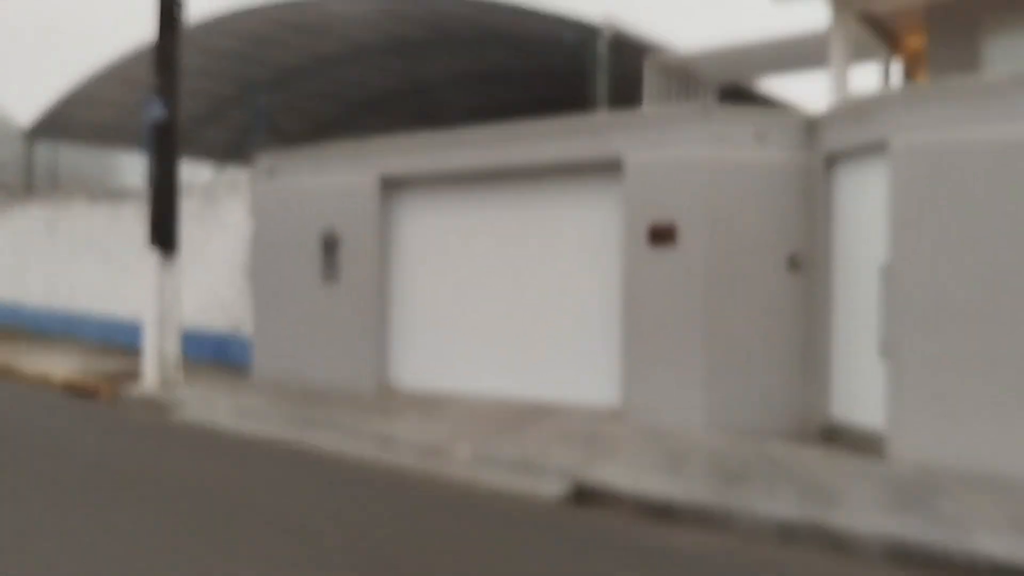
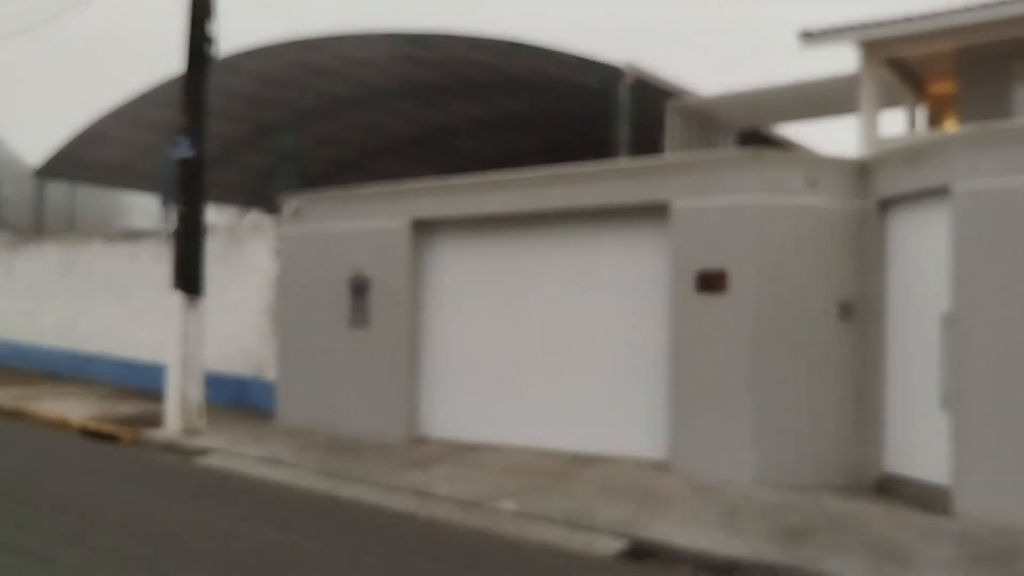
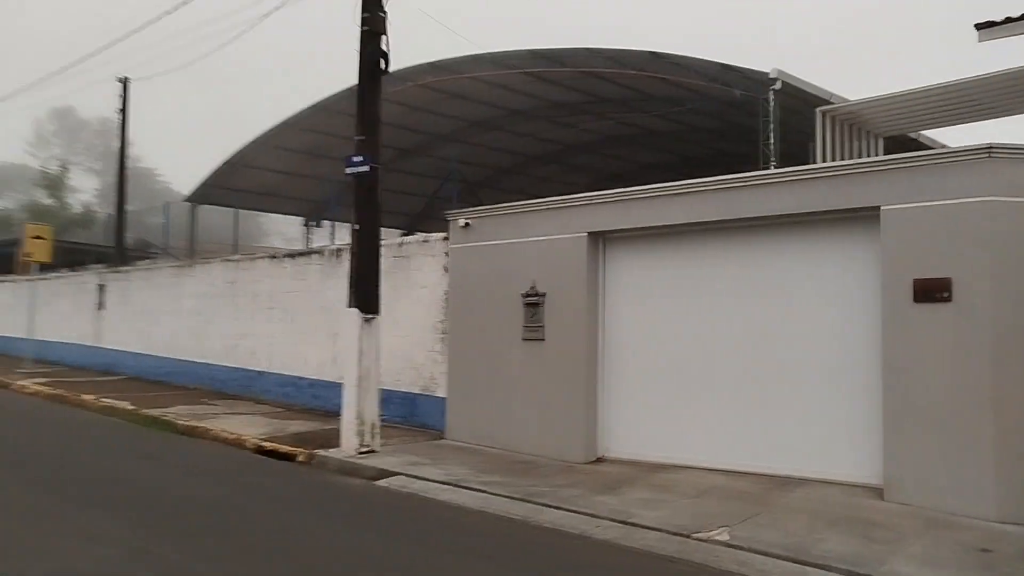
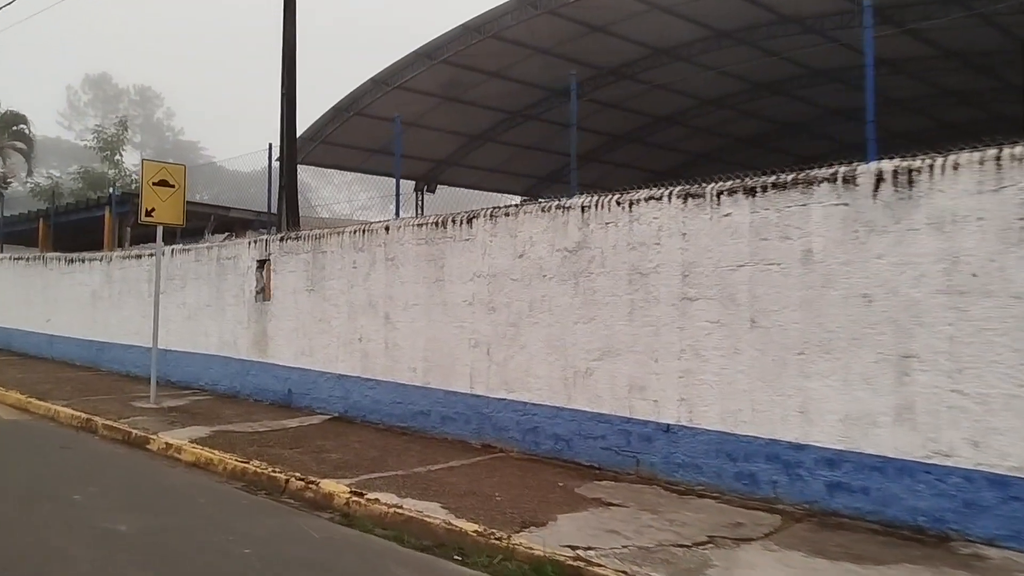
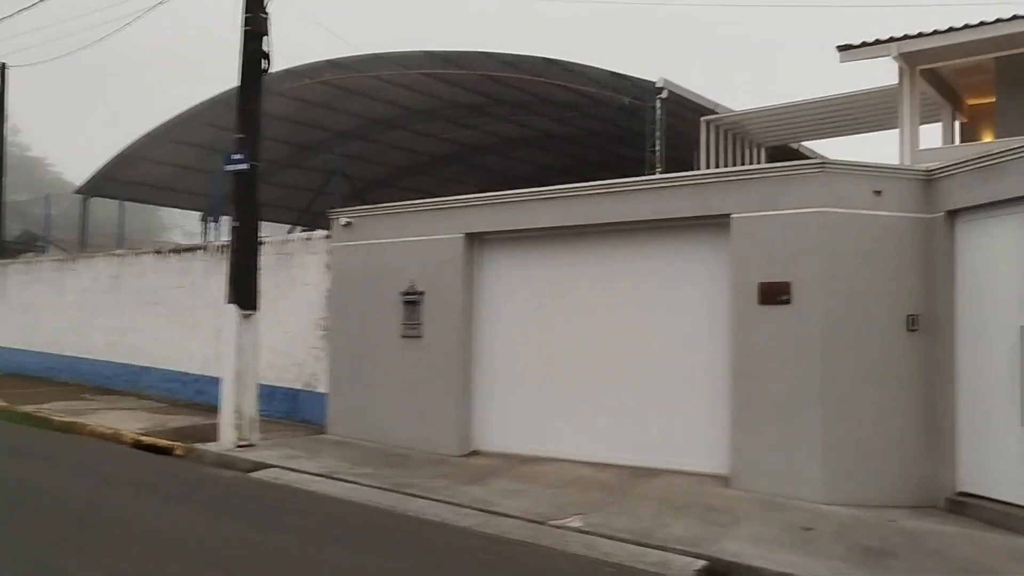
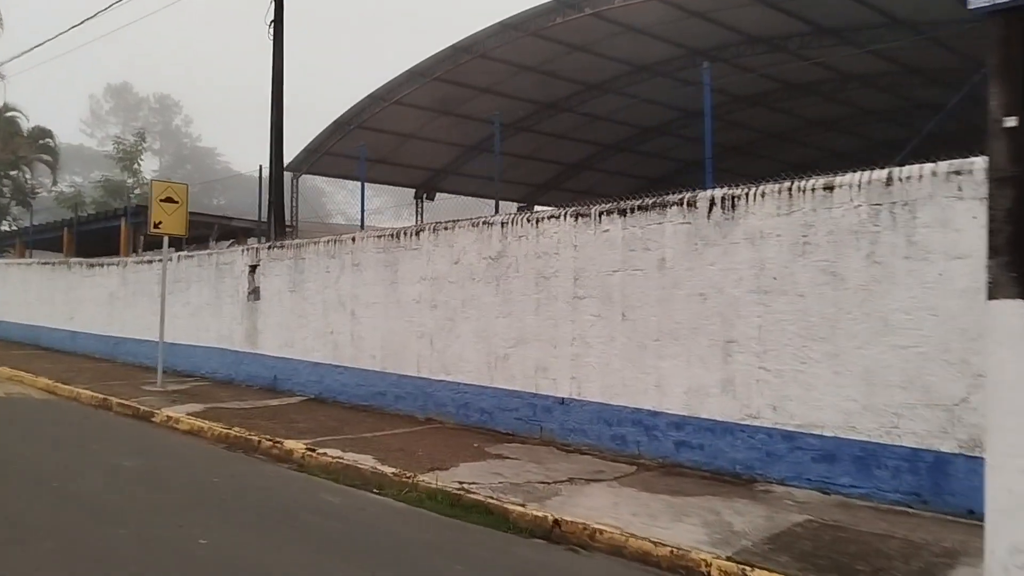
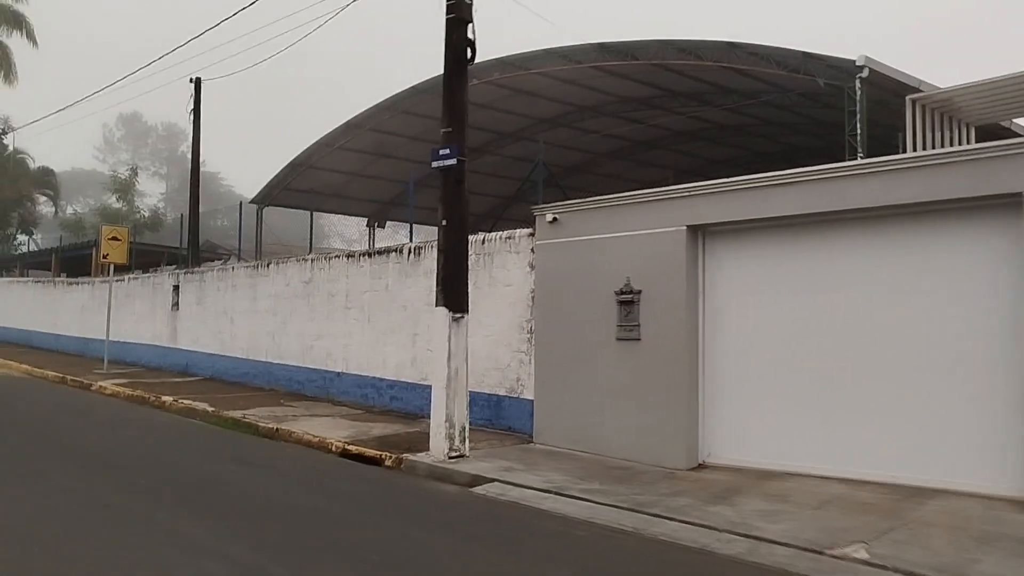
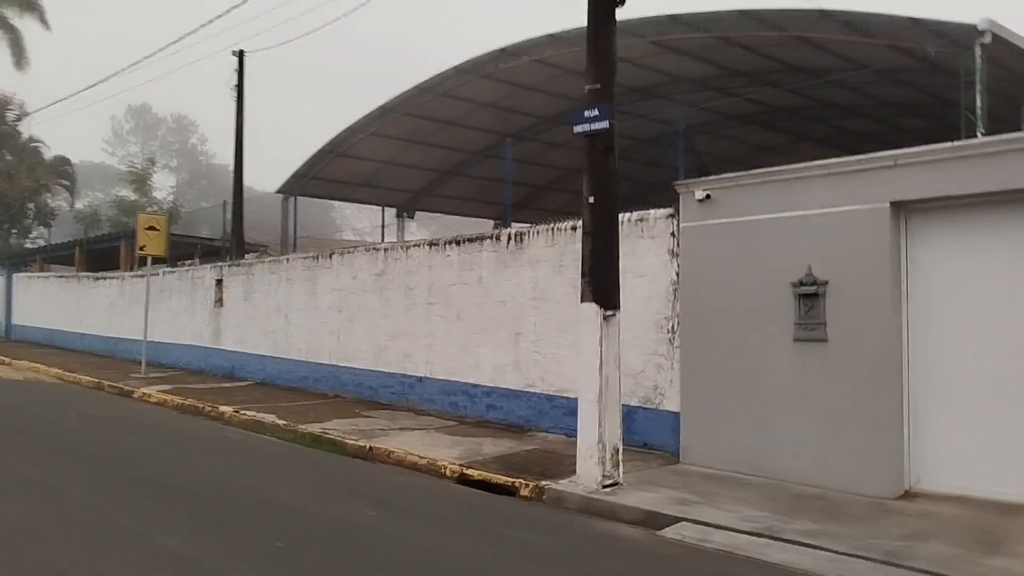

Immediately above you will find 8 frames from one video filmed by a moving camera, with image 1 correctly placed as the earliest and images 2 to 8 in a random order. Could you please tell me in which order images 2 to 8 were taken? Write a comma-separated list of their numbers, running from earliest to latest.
2, 5, 3, 7, 8, 6, 4
